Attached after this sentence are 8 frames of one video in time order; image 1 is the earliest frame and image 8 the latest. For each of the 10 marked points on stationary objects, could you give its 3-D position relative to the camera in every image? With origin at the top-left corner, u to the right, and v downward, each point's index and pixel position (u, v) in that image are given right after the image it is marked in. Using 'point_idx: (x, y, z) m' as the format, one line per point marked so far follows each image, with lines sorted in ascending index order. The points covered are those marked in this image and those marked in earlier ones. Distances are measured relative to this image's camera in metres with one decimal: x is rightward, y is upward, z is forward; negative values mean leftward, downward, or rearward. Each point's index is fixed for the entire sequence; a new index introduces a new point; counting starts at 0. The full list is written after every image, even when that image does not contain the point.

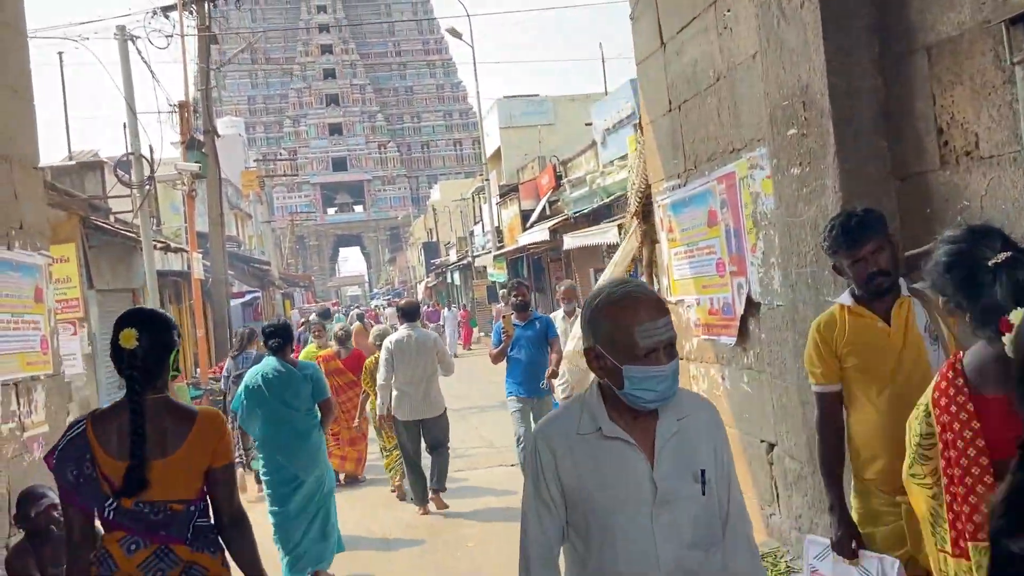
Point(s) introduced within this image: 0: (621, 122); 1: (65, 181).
0: (+2.1, +3.3, +15.4) m
1: (-6.7, +1.6, +11.7) m
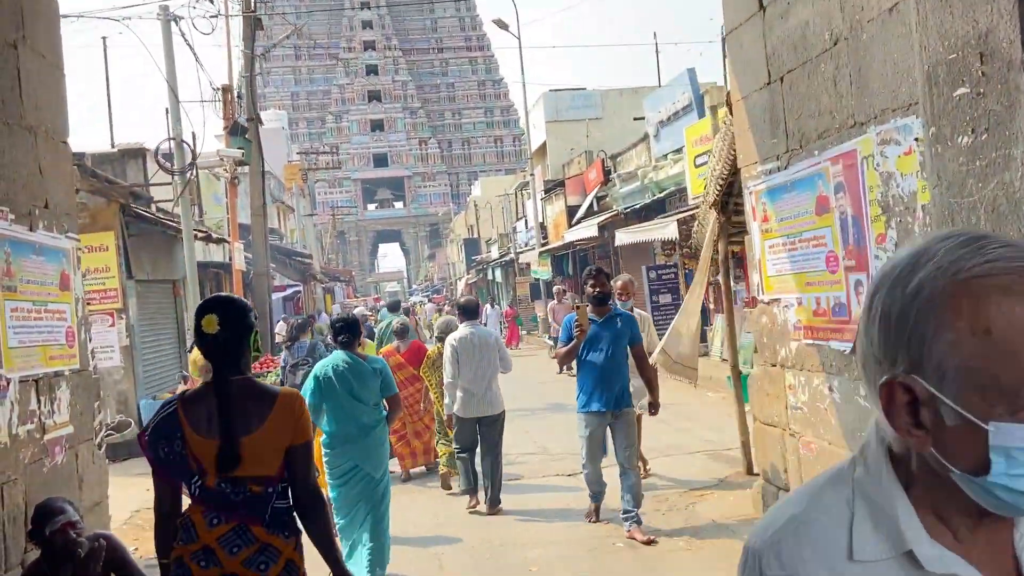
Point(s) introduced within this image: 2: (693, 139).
0: (+3.1, +3.3, +14.7) m
1: (-5.9, +1.8, +11.4) m
2: (+3.1, +2.5, +13.3) m
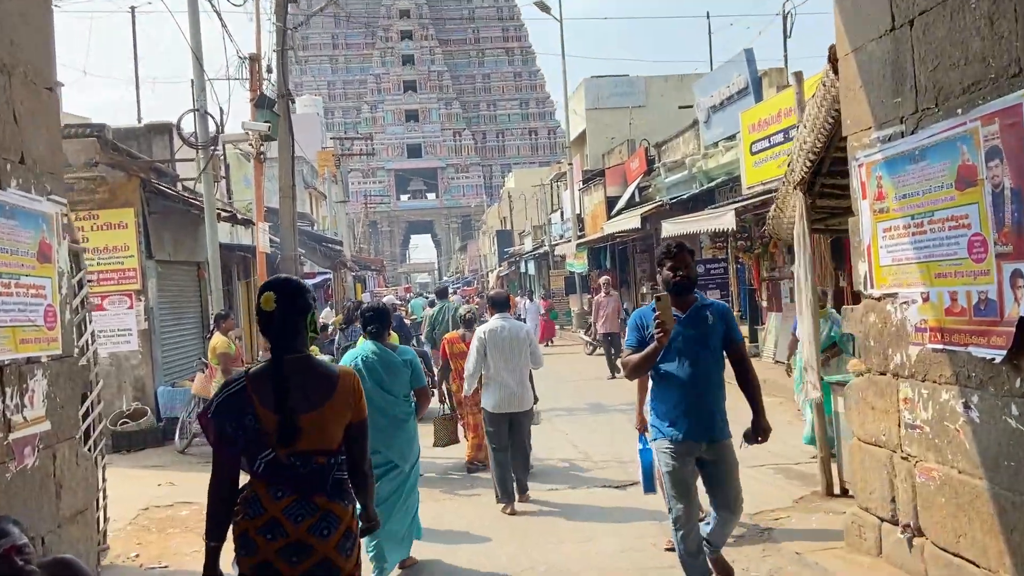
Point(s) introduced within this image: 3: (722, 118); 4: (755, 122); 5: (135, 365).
0: (+3.8, +3.4, +13.8) m
1: (-5.3, +2.0, +10.9) m
2: (+3.8, +2.6, +12.4) m
3: (+3.8, +3.1, +14.2) m
4: (+3.8, +2.6, +12.3) m
5: (-4.2, -0.9, +8.7) m
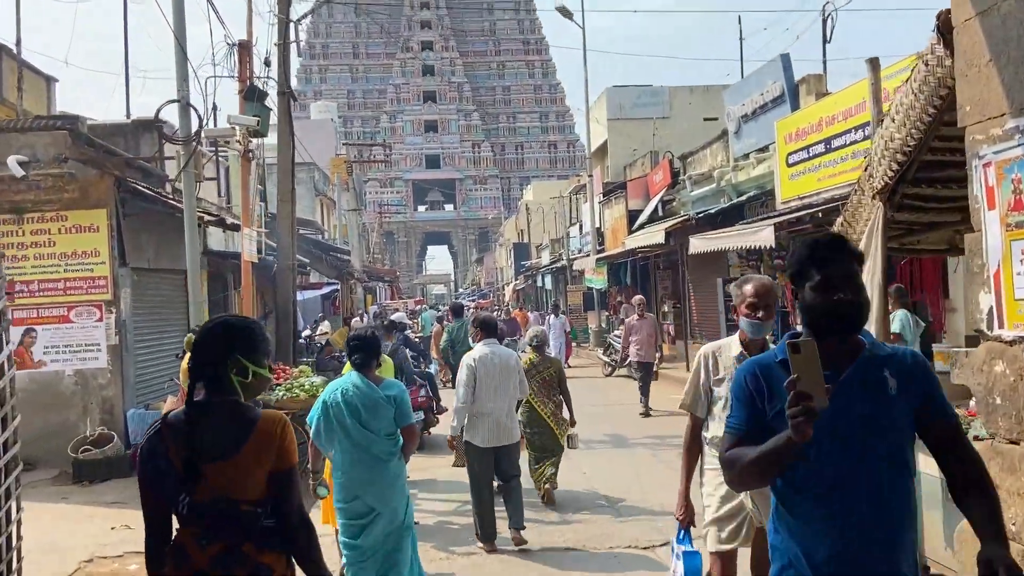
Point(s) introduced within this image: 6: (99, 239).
0: (+4.1, +3.0, +12.8) m
1: (-5.1, +1.9, +10.1) m
2: (+4.0, +2.3, +11.4) m
3: (+4.1, +2.7, +13.2) m
4: (+4.1, +2.3, +11.3) m
5: (-4.1, -1.0, +7.8) m
6: (-4.1, +0.5, +7.7) m
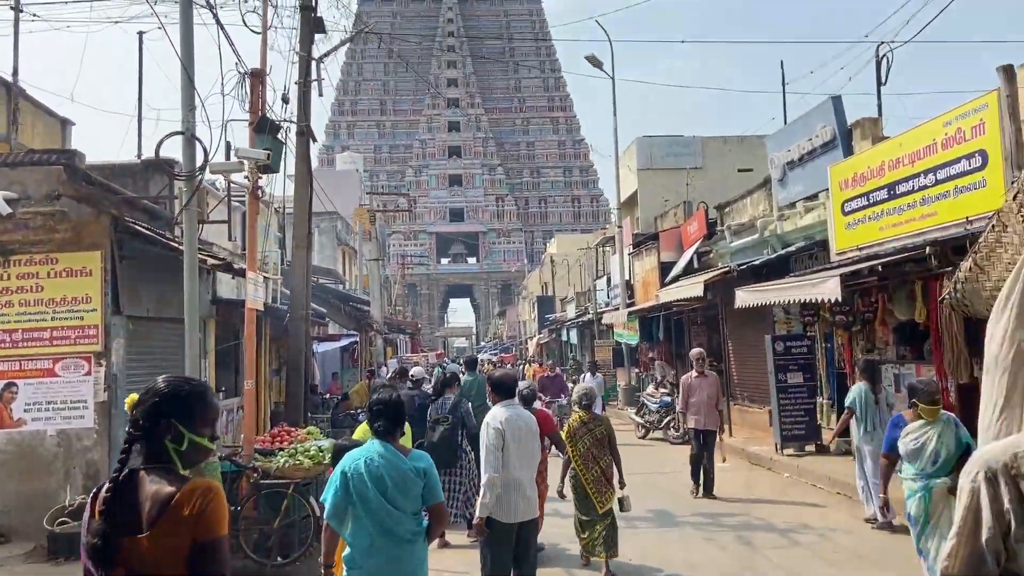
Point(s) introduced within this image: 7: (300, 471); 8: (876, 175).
0: (+4.6, +2.1, +12.0) m
1: (-4.7, +1.3, +9.5) m
2: (+4.5, +1.5, +10.6) m
3: (+4.6, +1.8, +12.4) m
4: (+4.5, +1.5, +10.5) m
5: (-3.8, -1.4, +6.9) m
6: (-3.8, 0.0, +7.0) m
7: (-1.7, -1.5, +6.4) m
8: (+4.6, +1.4, +9.7) m
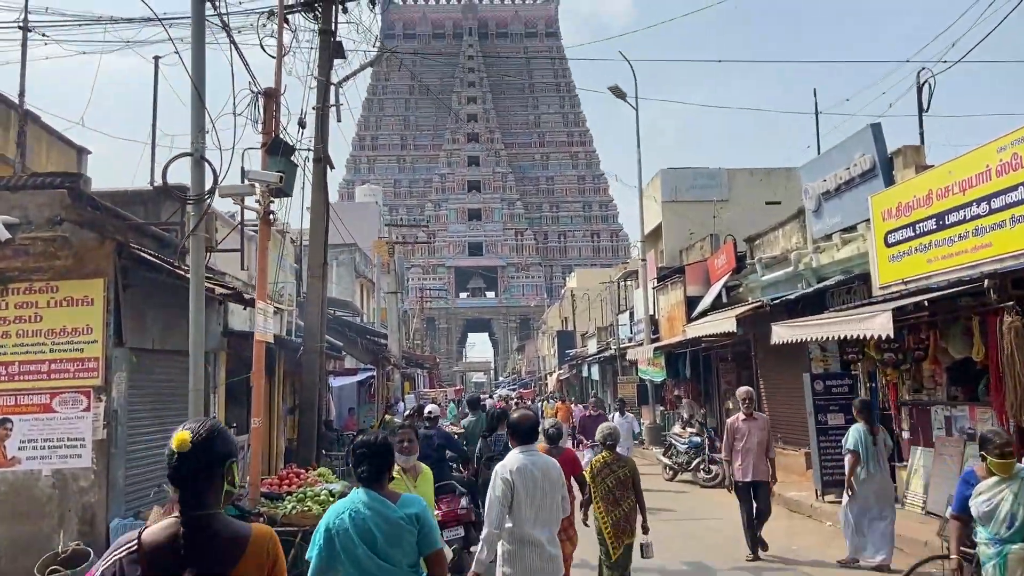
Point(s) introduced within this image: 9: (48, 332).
0: (+5.0, +1.6, +11.5) m
1: (-4.4, +0.9, +9.2) m
2: (+4.8, +1.0, +10.0) m
3: (+5.0, +1.3, +11.9) m
4: (+4.8, +1.0, +9.9) m
5: (-3.6, -1.7, +6.5) m
6: (-3.5, -0.2, +6.6) m
7: (-1.5, -1.8, +5.9) m
8: (+4.9, +1.0, +9.2) m
9: (-3.9, -0.4, +6.6) m
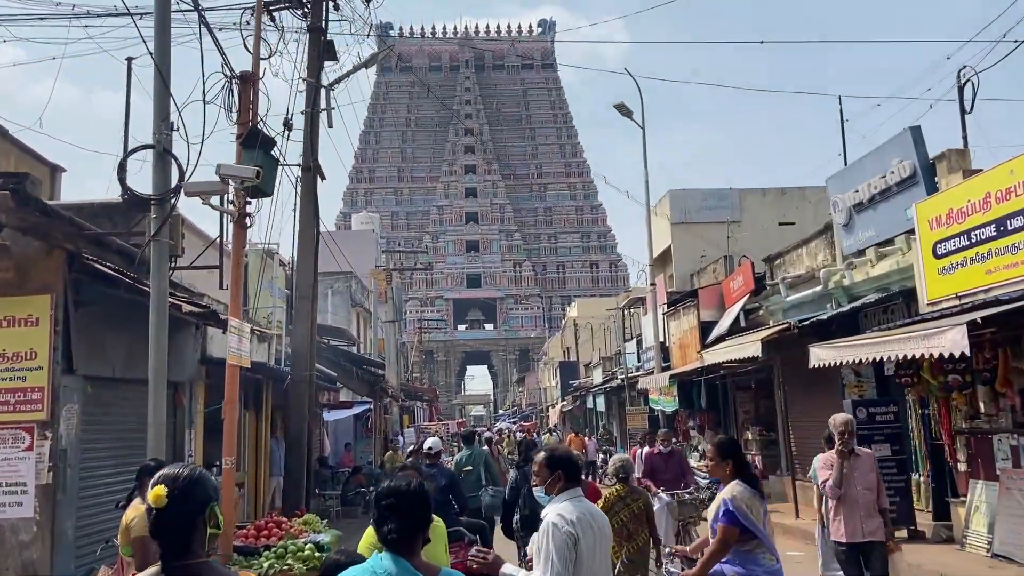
0: (+5.1, +1.3, +10.6) m
1: (-4.3, +0.7, +8.2) m
2: (+4.9, +0.8, +9.1) m
3: (+5.1, +1.0, +11.0) m
4: (+4.9, +0.8, +9.0) m
5: (-3.4, -1.8, +5.4) m
6: (-3.4, -0.3, +5.6) m
7: (-1.4, -1.8, +4.9) m
8: (+5.0, +0.8, +8.3) m
9: (-3.8, -0.5, +5.6) m
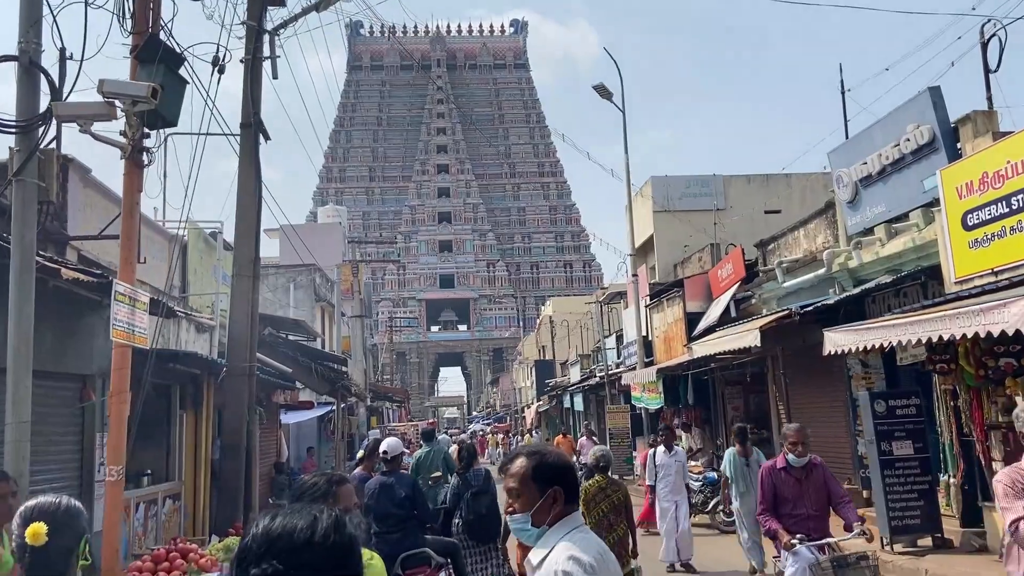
0: (+4.8, +1.6, +9.6) m
1: (-4.5, +0.9, +6.9) m
2: (+4.6, +1.1, +8.1) m
3: (+4.7, +1.2, +10.0) m
4: (+4.7, +1.1, +8.0) m
5: (-3.5, -1.6, +4.1) m
6: (-3.6, -0.1, +4.3) m
7: (-1.5, -1.6, +3.6) m
8: (+4.7, +1.1, +7.3) m
9: (-3.9, -0.3, +4.3) m
